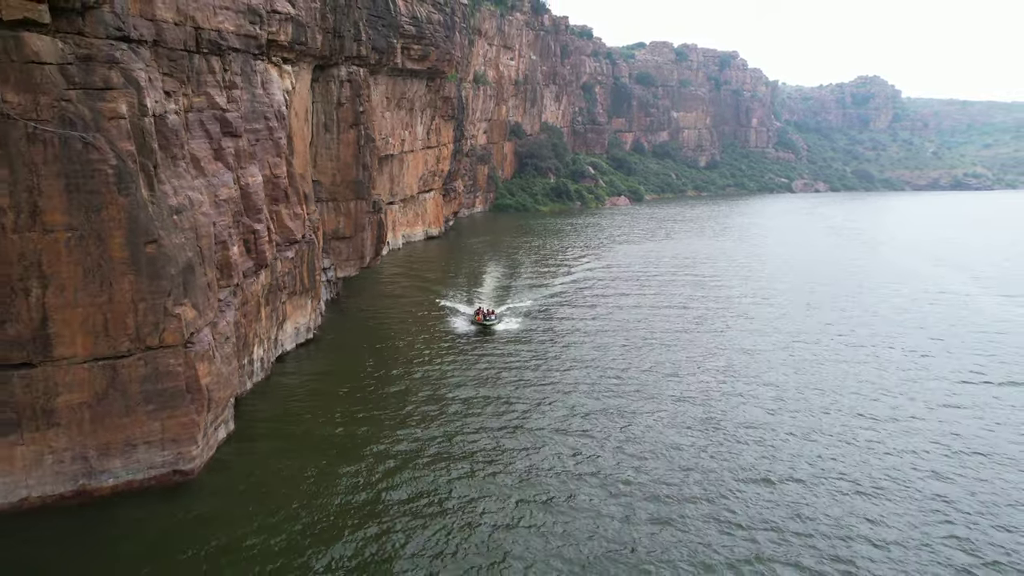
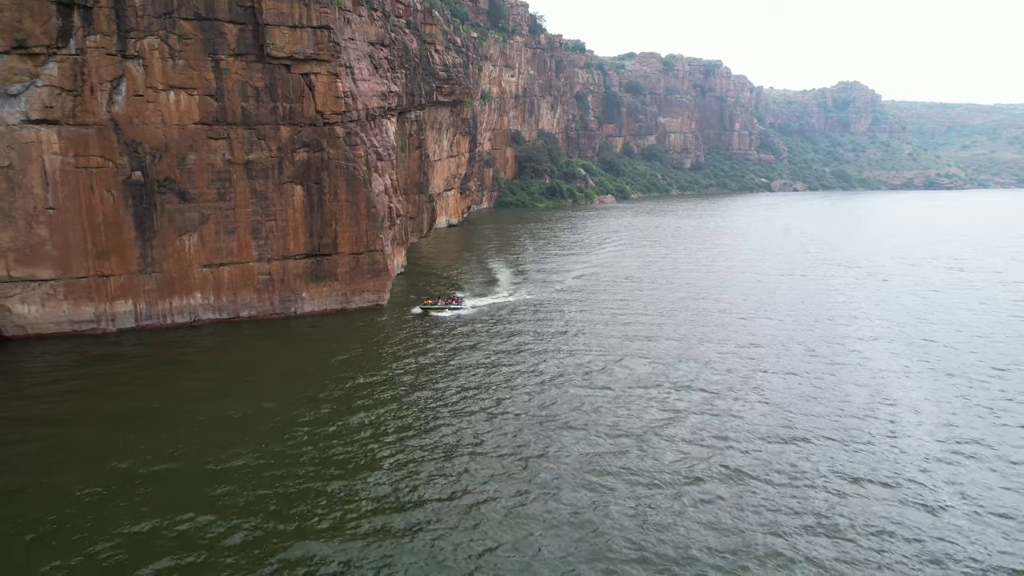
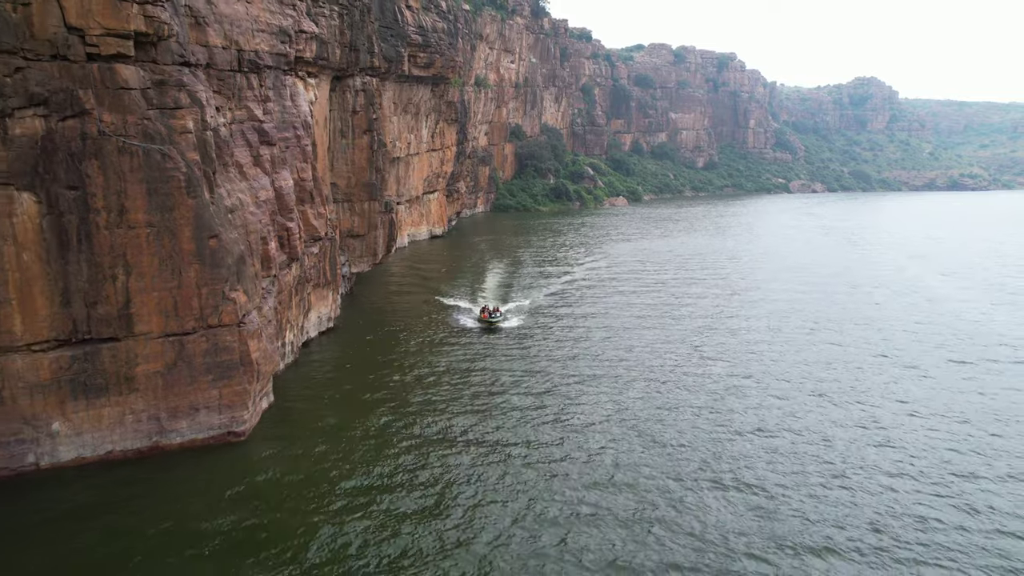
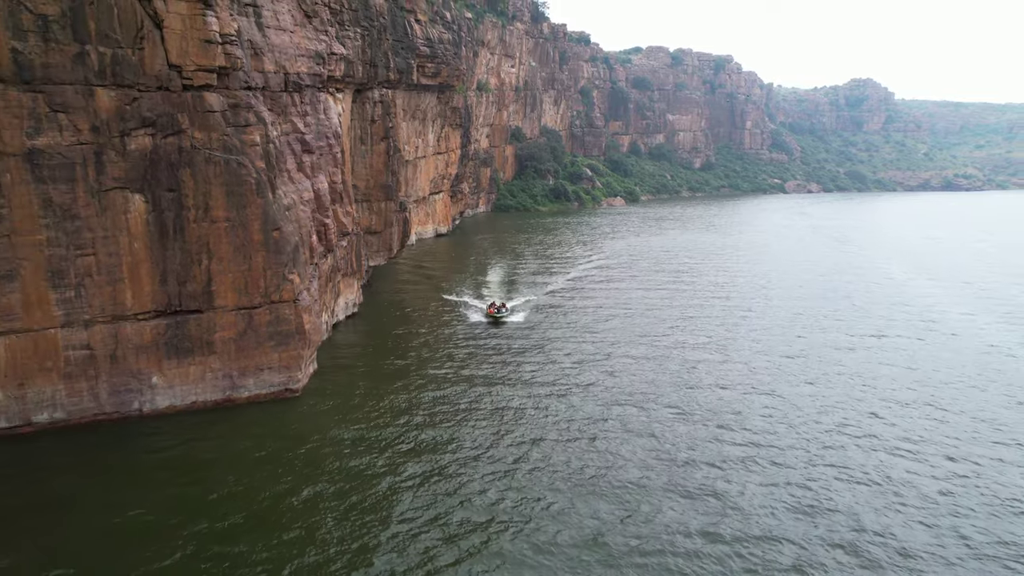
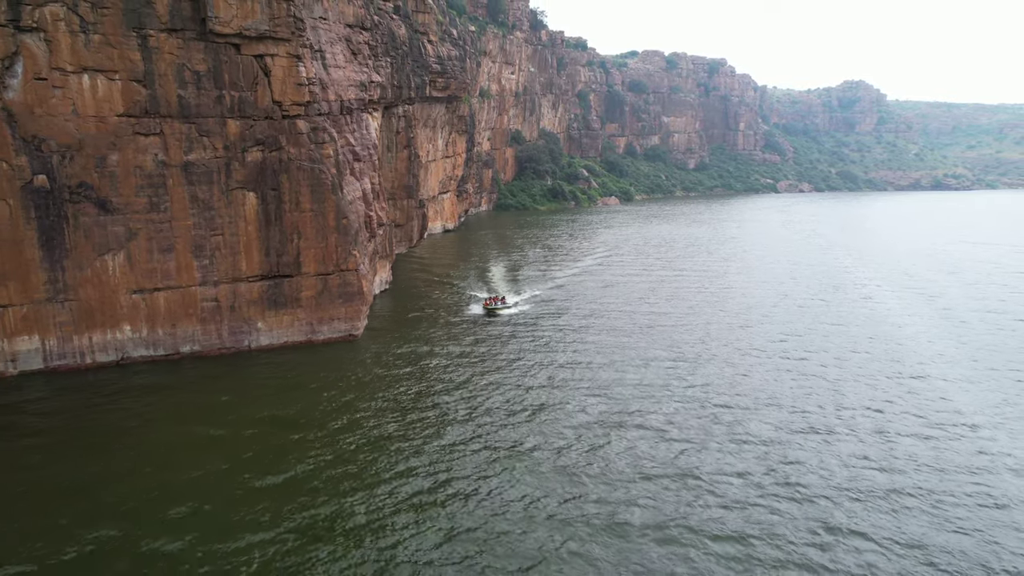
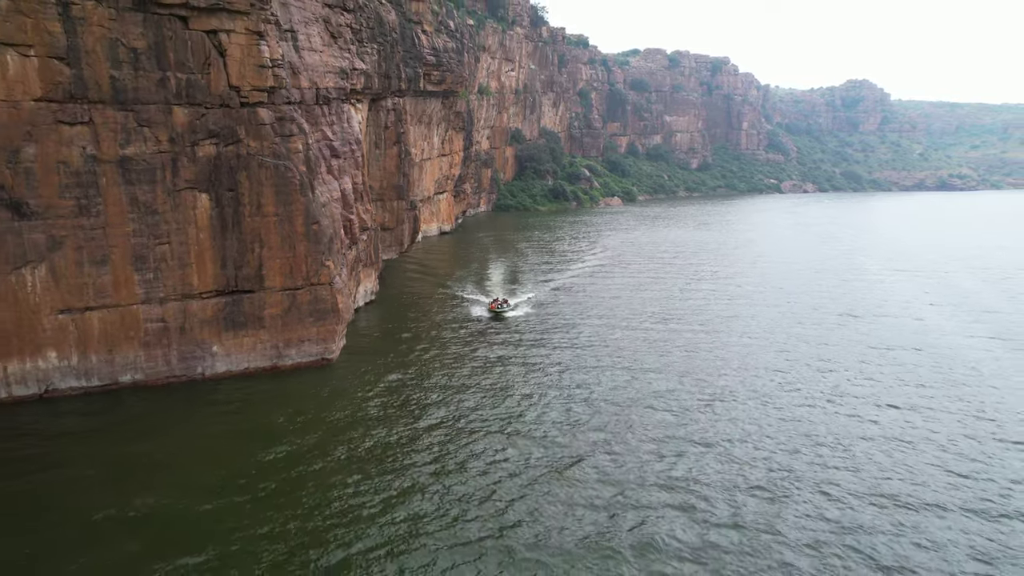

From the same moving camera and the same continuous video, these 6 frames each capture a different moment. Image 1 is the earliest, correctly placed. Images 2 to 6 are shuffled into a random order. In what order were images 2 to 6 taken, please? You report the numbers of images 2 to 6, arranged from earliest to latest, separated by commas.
3, 4, 6, 5, 2
